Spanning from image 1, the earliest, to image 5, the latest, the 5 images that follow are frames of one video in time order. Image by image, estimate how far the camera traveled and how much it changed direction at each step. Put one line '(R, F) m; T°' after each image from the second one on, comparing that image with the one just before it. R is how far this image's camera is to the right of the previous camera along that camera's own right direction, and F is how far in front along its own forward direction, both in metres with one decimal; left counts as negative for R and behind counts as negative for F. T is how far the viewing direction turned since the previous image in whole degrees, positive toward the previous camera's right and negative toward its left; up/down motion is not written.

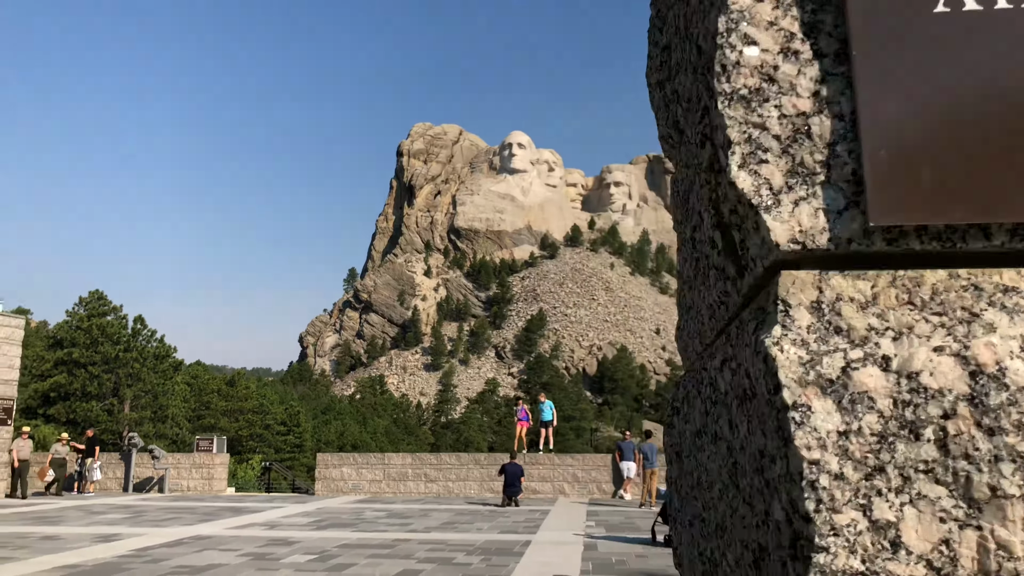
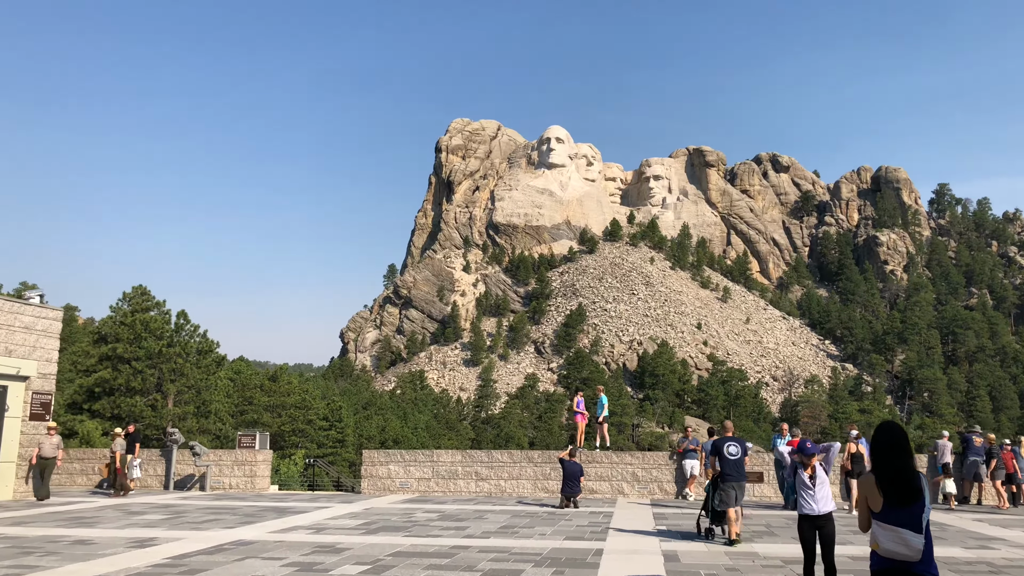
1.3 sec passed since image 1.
(-0.4, +1.3) m; -3°
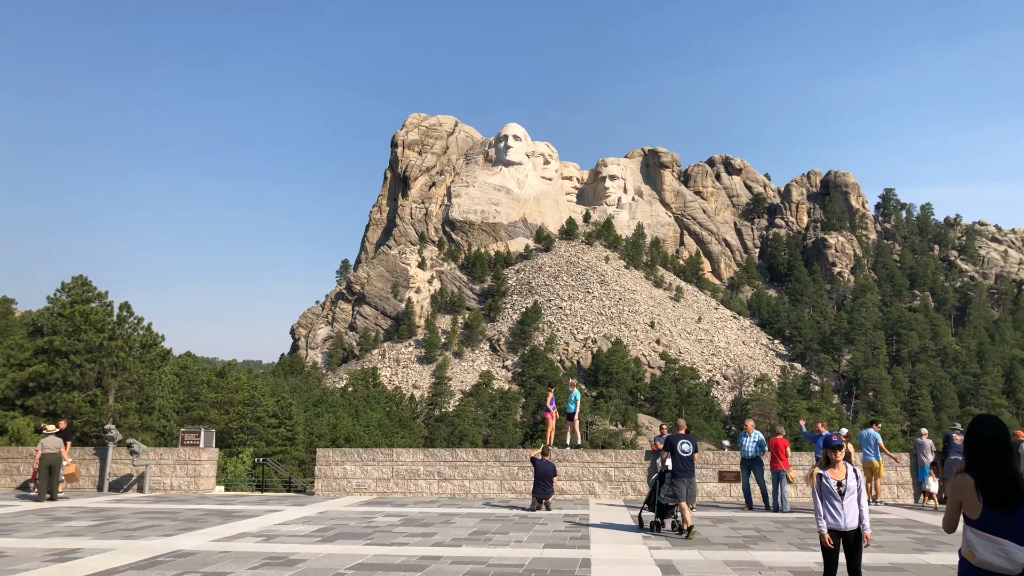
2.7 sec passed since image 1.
(-0.3, +1.3) m; +3°
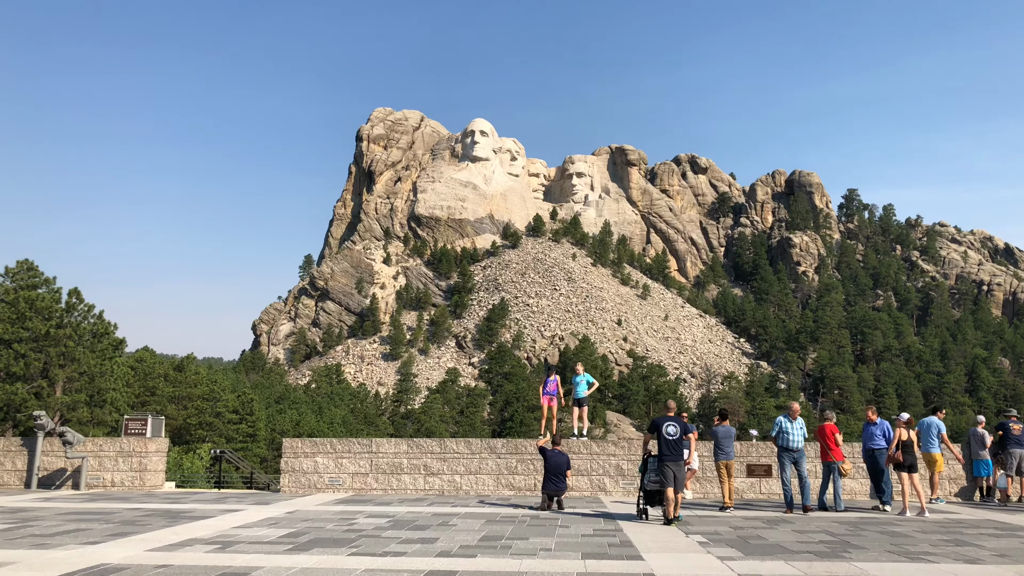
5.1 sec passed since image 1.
(-0.7, +2.8) m; +2°
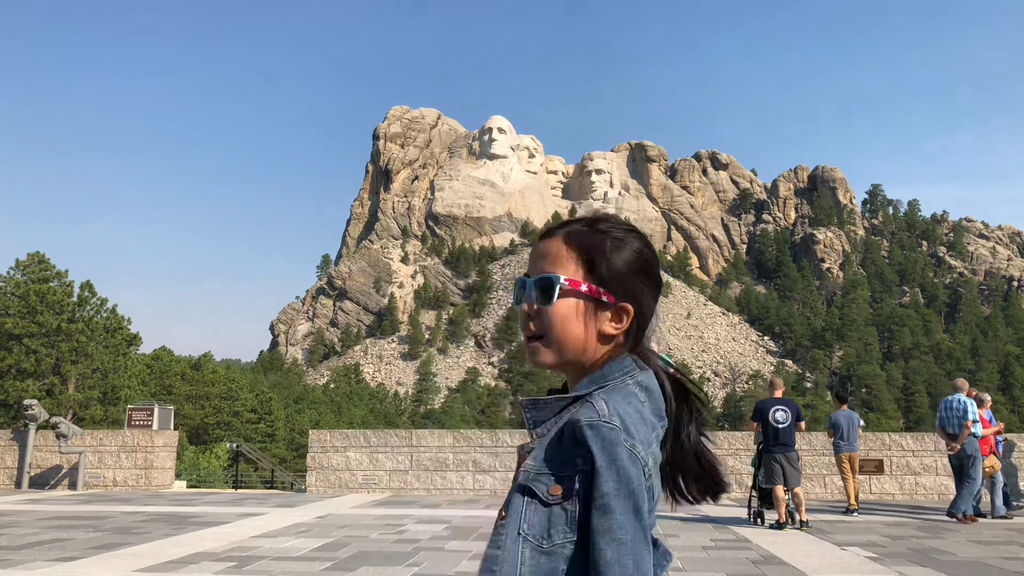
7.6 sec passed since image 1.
(-0.8, +2.6) m; -1°
